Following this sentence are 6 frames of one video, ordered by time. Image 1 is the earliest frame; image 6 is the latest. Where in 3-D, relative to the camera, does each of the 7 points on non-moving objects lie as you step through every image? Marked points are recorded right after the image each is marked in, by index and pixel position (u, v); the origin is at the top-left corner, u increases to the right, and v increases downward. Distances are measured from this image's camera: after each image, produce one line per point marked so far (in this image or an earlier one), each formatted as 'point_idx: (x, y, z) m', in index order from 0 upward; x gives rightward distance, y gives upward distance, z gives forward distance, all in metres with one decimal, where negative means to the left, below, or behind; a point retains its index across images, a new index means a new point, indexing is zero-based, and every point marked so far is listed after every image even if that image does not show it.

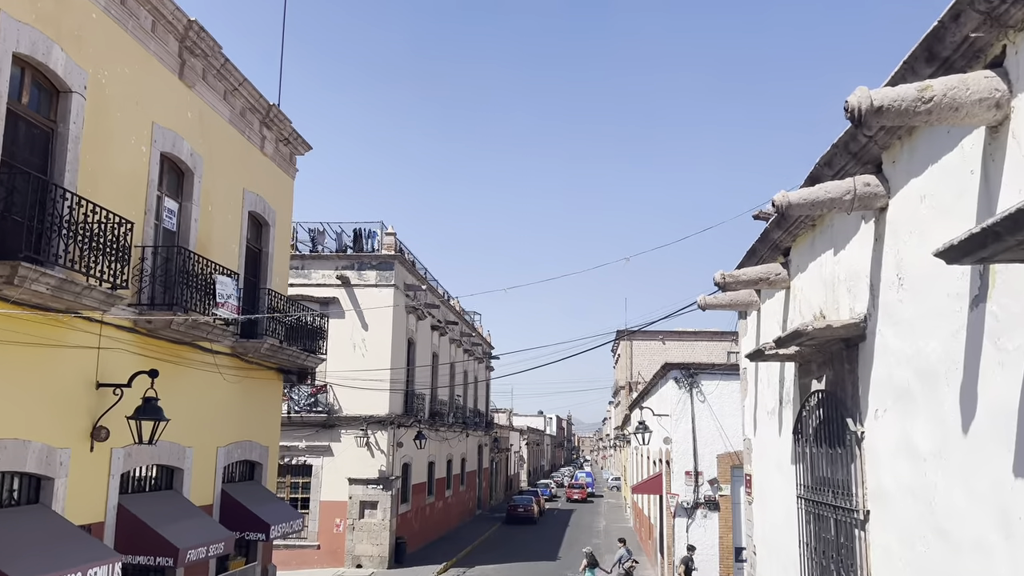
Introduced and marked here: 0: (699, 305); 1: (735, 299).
0: (+1.7, -0.1, +7.7) m
1: (+2.0, -0.1, +7.6) m
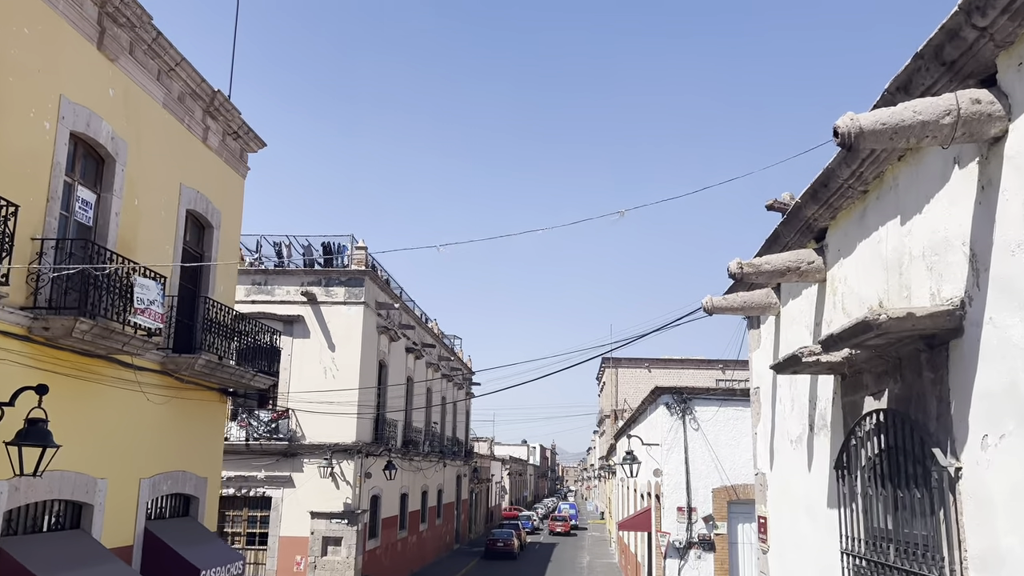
0: (+1.4, -0.1, +6.3) m
1: (+1.7, -0.1, +6.2) m
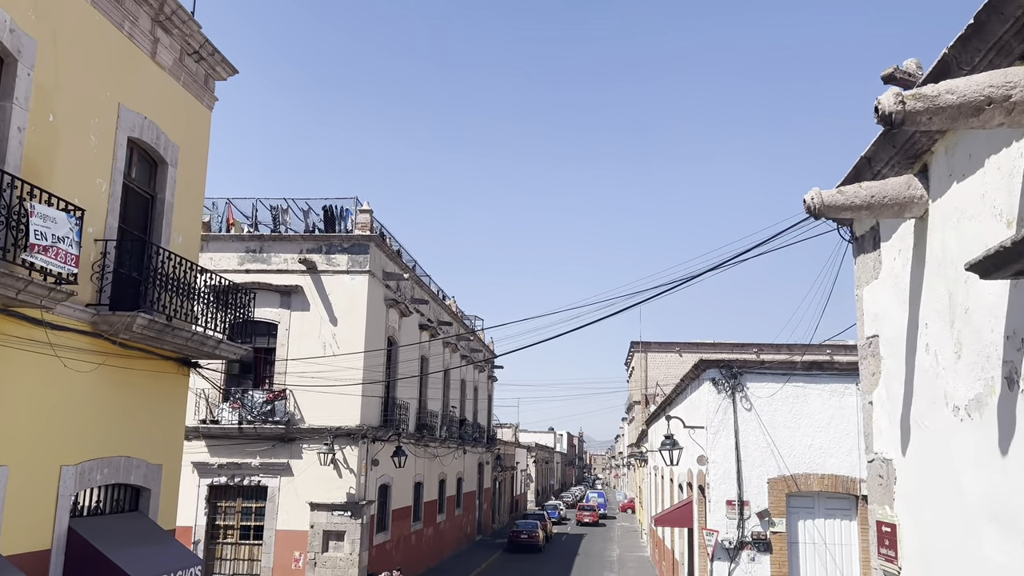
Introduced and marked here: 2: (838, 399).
0: (+1.4, +0.4, +4.1) m
1: (+1.8, +0.4, +4.0) m
2: (+4.6, -1.6, +12.1) m
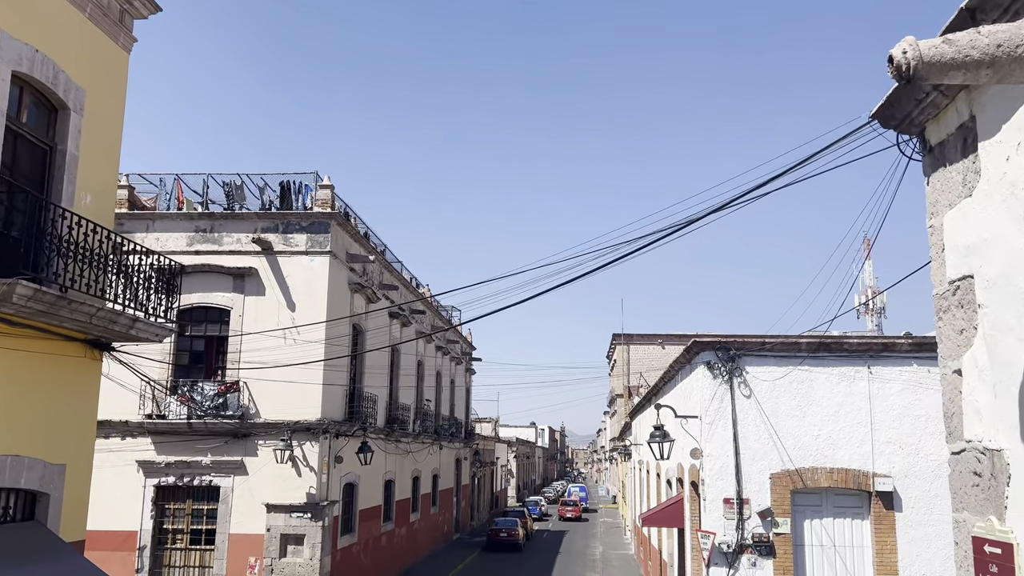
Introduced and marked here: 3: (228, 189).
0: (+1.2, +0.7, +2.7) m
1: (+1.5, +0.8, +2.7) m
2: (+4.3, -1.2, +10.8) m
3: (-6.0, +2.1, +17.9) m
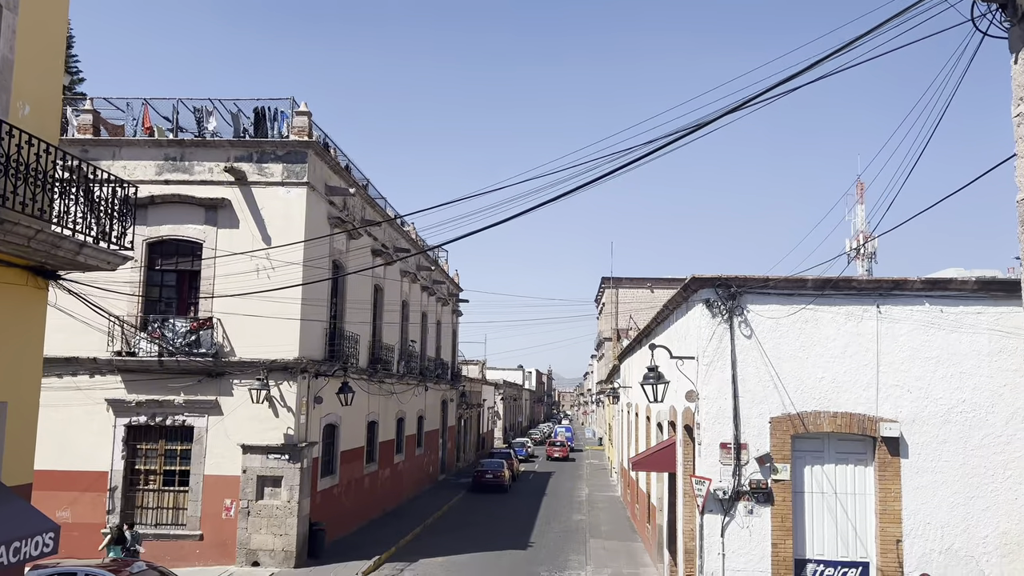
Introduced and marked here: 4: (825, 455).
0: (+1.2, +1.0, +1.9) m
1: (+1.5, +1.0, +1.9) m
2: (+4.1, -0.4, +10.2) m
3: (-6.2, +3.4, +16.9) m
4: (+3.8, -2.0, +10.2) m
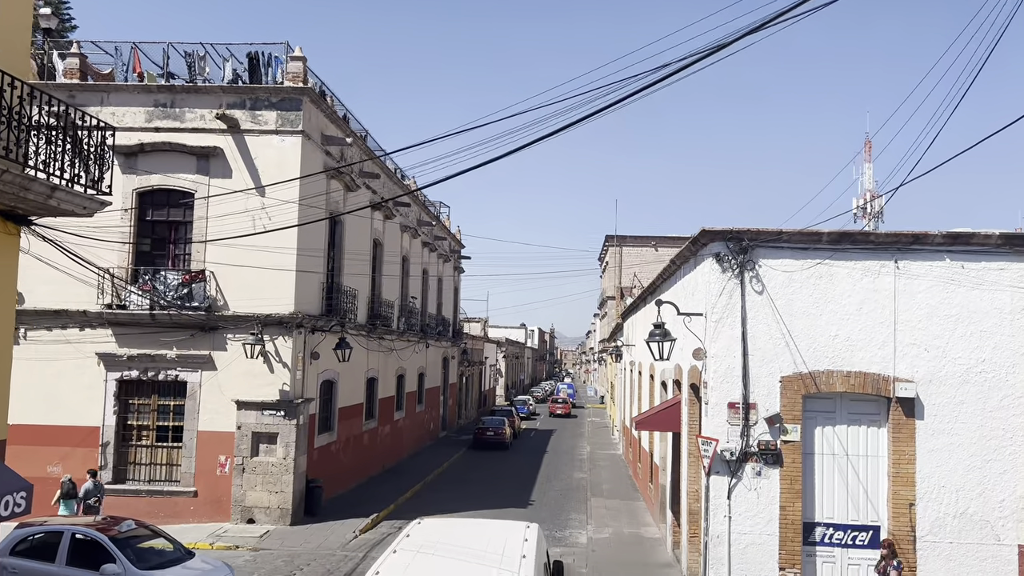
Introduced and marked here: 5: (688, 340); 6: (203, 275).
0: (+1.2, +1.1, +1.4) m
1: (+1.5, +1.2, +1.3) m
2: (+4.1, +0.1, +9.7) m
3: (-6.1, +4.3, +16.2) m
4: (+3.8, -1.5, +9.8) m
5: (+2.4, -0.7, +11.5) m
6: (-5.5, +0.2, +15.2) m
